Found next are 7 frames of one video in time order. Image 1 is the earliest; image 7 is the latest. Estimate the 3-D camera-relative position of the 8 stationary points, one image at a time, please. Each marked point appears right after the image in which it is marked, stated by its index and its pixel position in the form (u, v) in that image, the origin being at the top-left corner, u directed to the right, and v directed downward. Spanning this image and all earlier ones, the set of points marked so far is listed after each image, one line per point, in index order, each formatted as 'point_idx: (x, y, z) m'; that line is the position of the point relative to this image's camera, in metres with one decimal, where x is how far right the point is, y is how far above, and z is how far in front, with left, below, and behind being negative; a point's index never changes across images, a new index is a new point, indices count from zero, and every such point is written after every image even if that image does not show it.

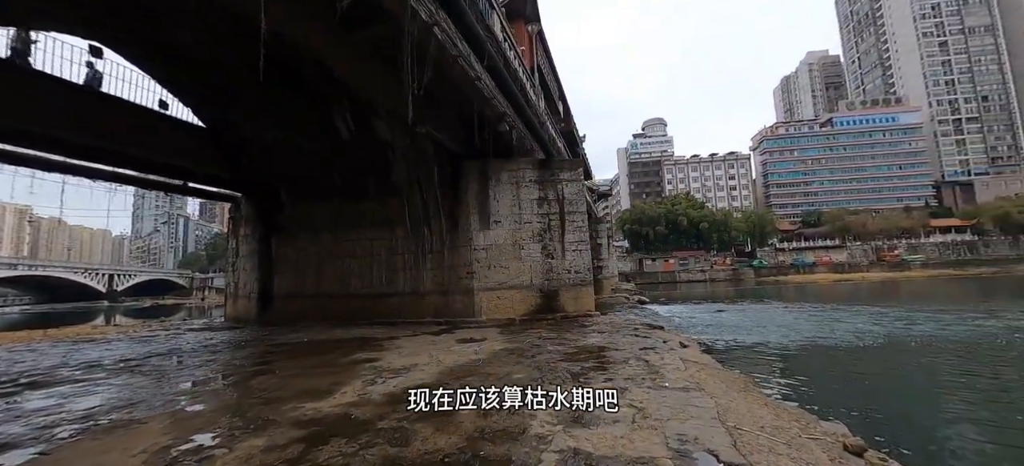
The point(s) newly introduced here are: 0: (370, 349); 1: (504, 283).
0: (-2.2, -1.8, +6.3) m
1: (-0.2, -1.2, +9.5) m
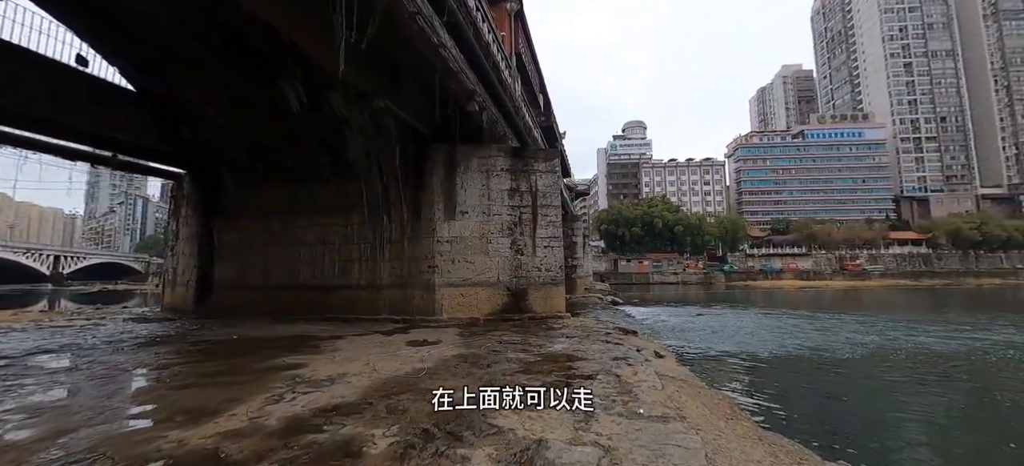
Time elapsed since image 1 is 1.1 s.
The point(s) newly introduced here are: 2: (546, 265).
0: (-2.8, -1.6, +5.4) m
1: (-1.0, -1.0, +8.8) m
2: (+0.8, -0.7, +9.2) m
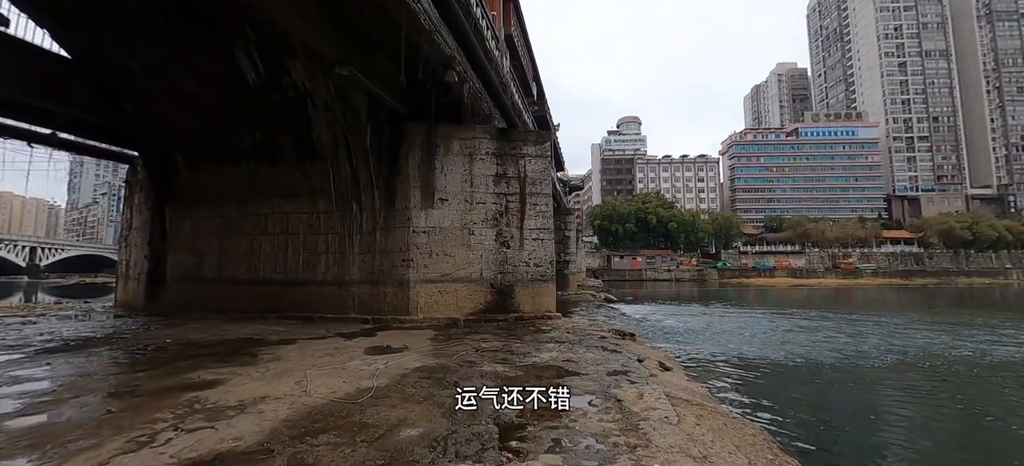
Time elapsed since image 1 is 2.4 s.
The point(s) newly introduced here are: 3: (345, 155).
0: (-3.0, -1.4, +4.4) m
1: (-1.3, -0.8, +7.8) m
2: (+0.5, -0.5, +8.3) m
3: (-3.2, +1.5, +7.9) m
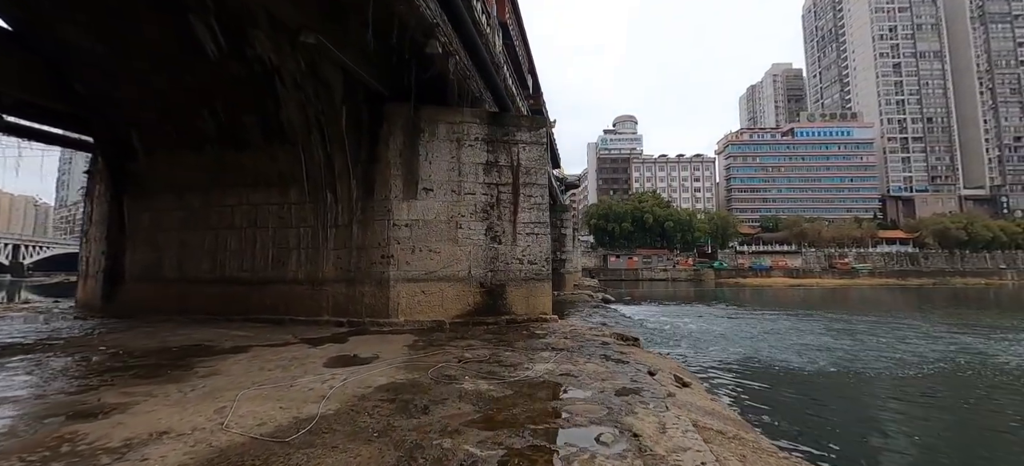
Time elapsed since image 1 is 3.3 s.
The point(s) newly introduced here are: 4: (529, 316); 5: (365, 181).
0: (-3.1, -1.3, +3.6) m
1: (-1.4, -0.7, +7.1) m
2: (+0.3, -0.4, +7.6) m
3: (-3.4, +1.6, +7.1) m
4: (+0.3, -1.5, +7.4) m
5: (-2.6, +0.9, +7.2) m
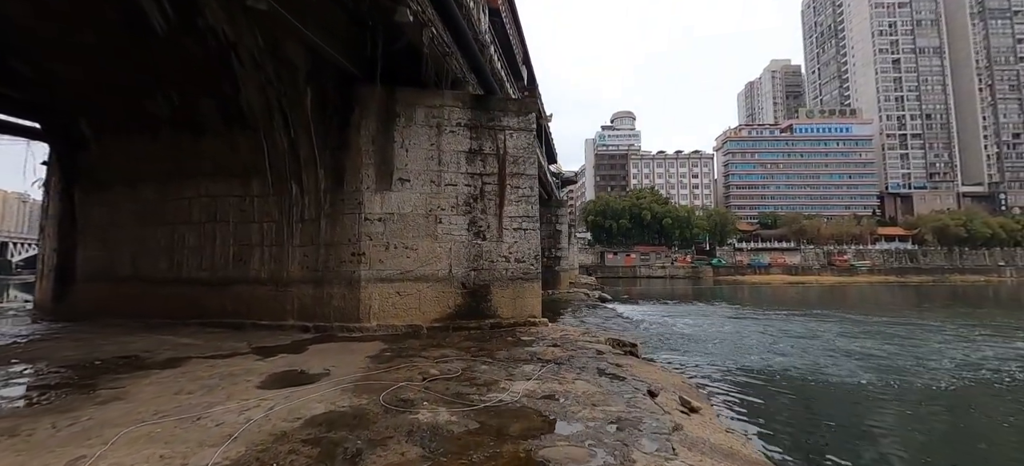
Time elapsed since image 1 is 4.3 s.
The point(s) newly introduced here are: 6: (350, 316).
0: (-3.4, -1.2, +2.9) m
1: (-1.7, -0.6, +6.4) m
2: (+0.1, -0.3, +6.9) m
3: (-3.6, +1.7, +6.4) m
4: (+0.1, -1.4, +6.7) m
5: (-2.8, +1.0, +6.5) m
6: (-2.5, -1.3, +6.2) m
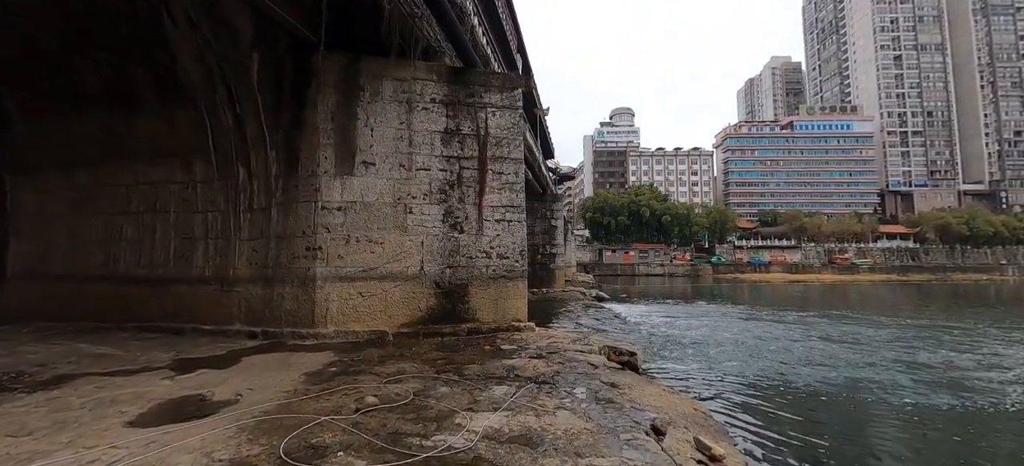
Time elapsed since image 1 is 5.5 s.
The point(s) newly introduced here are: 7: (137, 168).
0: (-3.6, -1.1, +2.1) m
1: (-1.9, -0.5, +5.5) m
2: (-0.2, -0.2, +6.0) m
3: (-3.9, +1.8, +5.5) m
4: (-0.2, -1.3, +5.9) m
5: (-3.1, +1.1, +5.6) m
6: (-2.7, -1.1, +5.4) m
7: (-5.8, +1.0, +6.3) m
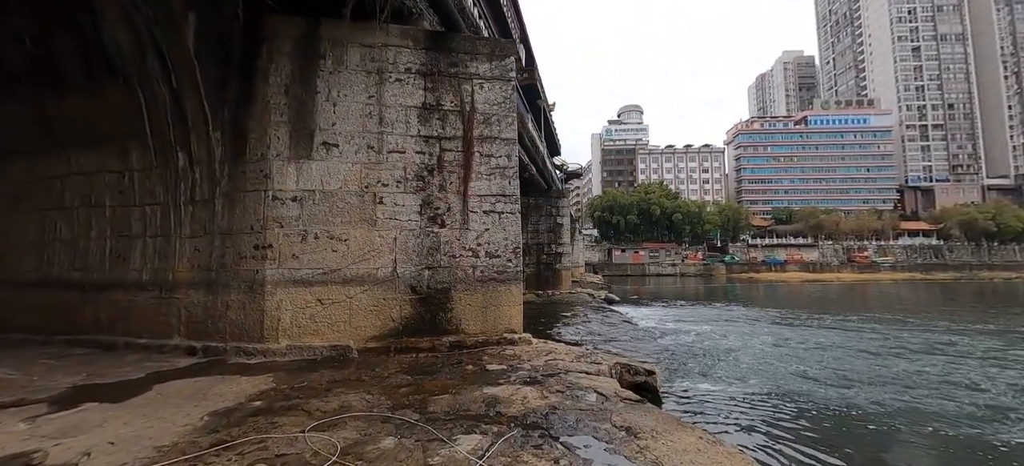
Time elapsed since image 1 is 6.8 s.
0: (-3.8, -1.1, +1.2) m
1: (-2.0, -0.5, +4.6) m
2: (-0.3, -0.2, +5.1) m
3: (-4.0, +1.9, +4.6) m
4: (-0.3, -1.3, +4.9) m
5: (-3.2, +1.2, +4.7) m
6: (-2.9, -1.1, +4.5) m
7: (-5.9, +1.0, +5.5) m
